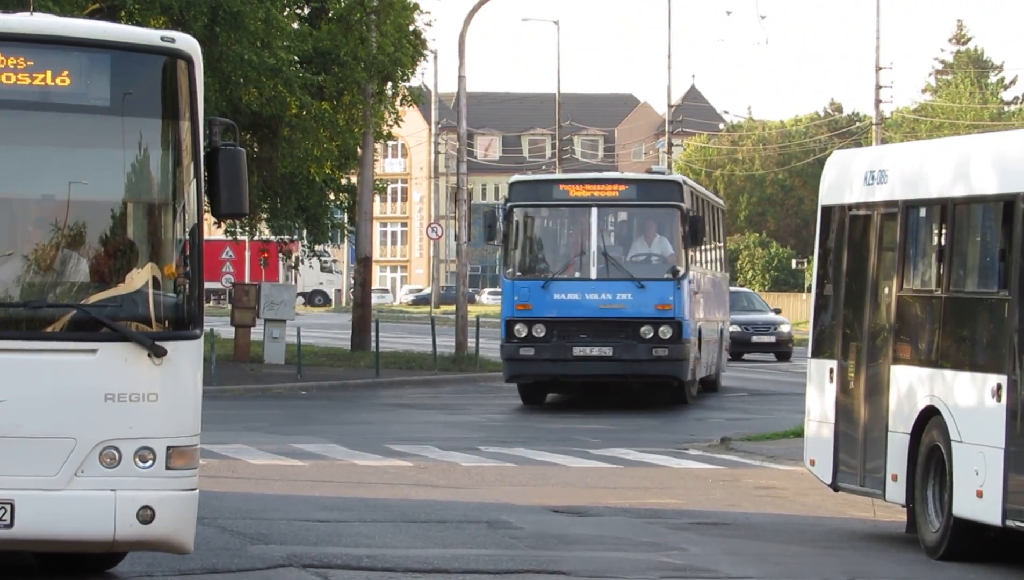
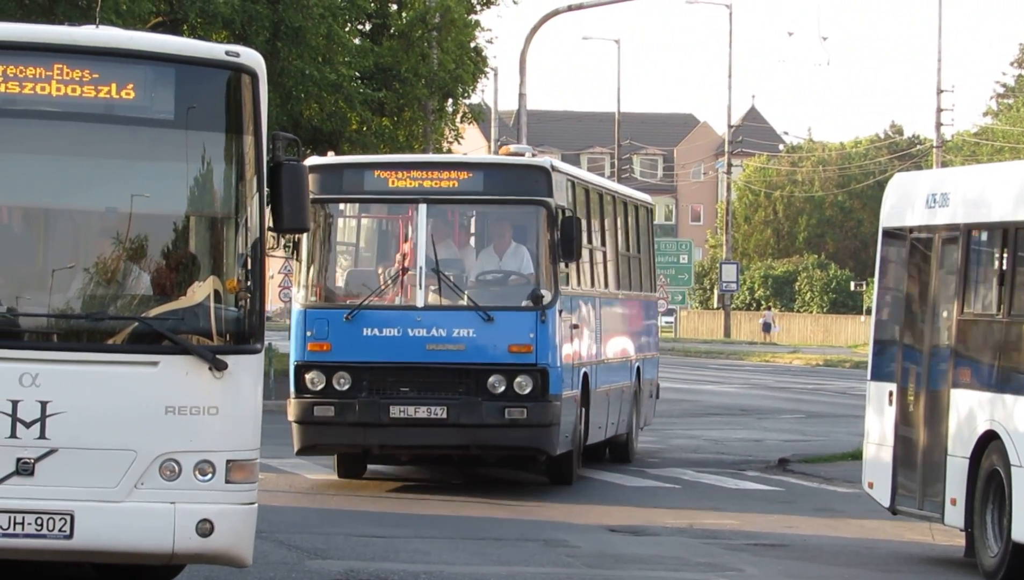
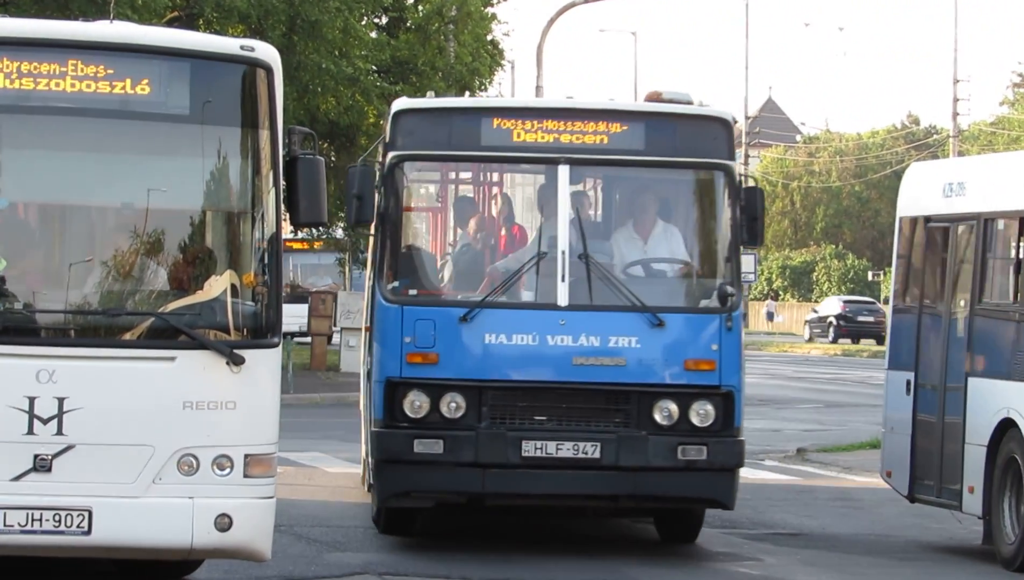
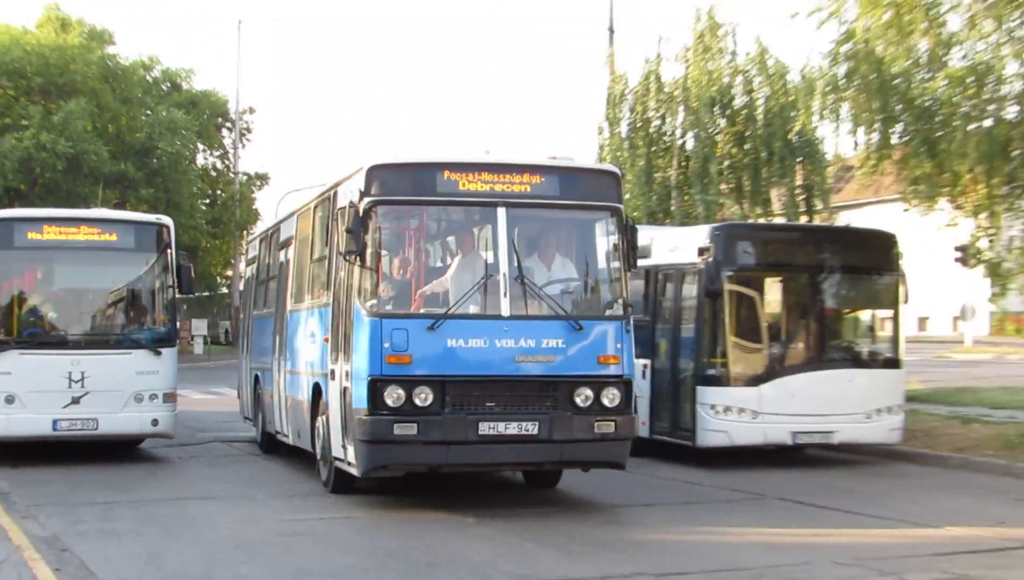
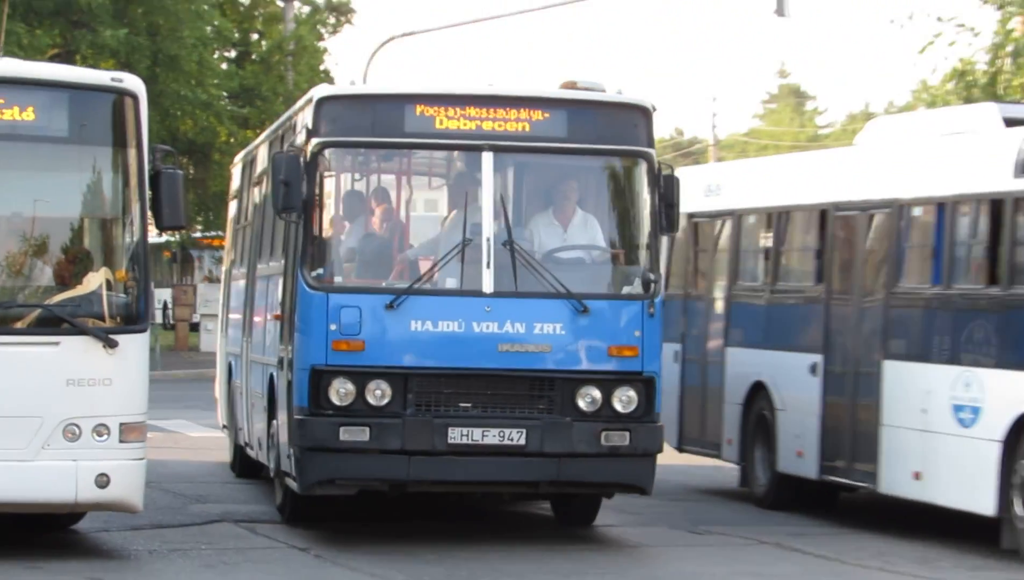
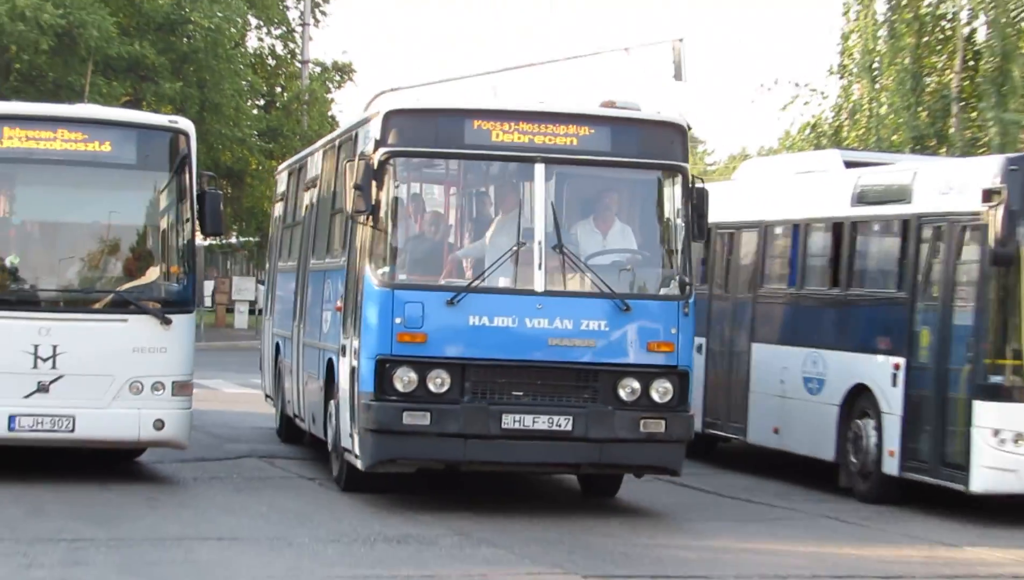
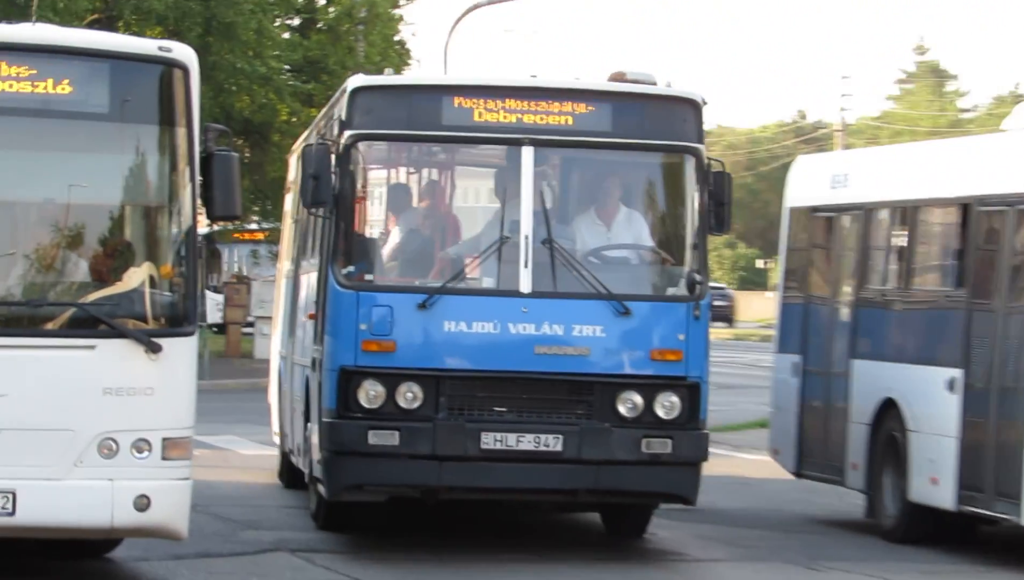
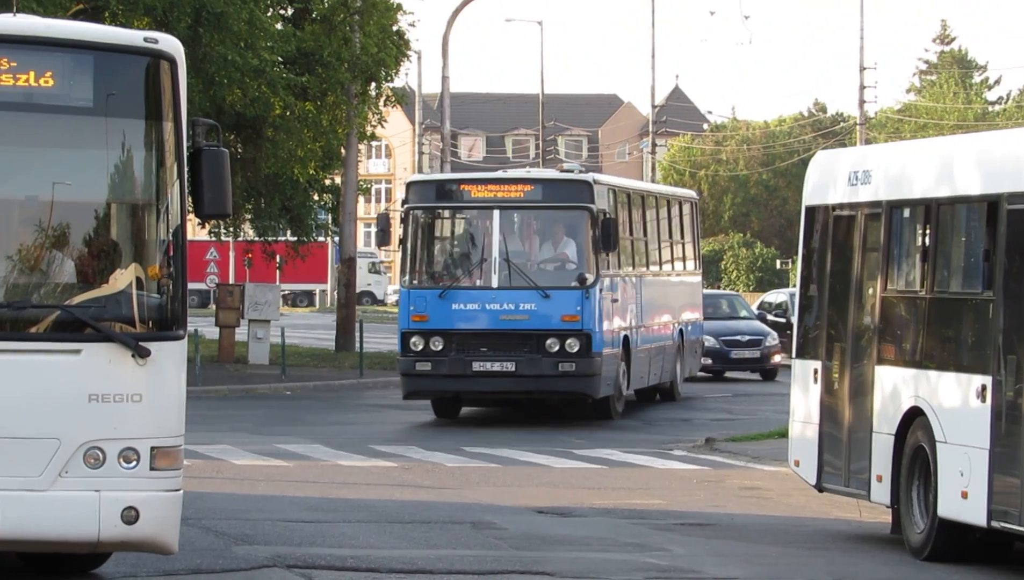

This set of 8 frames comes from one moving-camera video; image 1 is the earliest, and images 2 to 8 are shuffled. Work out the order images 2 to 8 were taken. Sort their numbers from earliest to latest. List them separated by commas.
8, 2, 3, 7, 5, 6, 4
